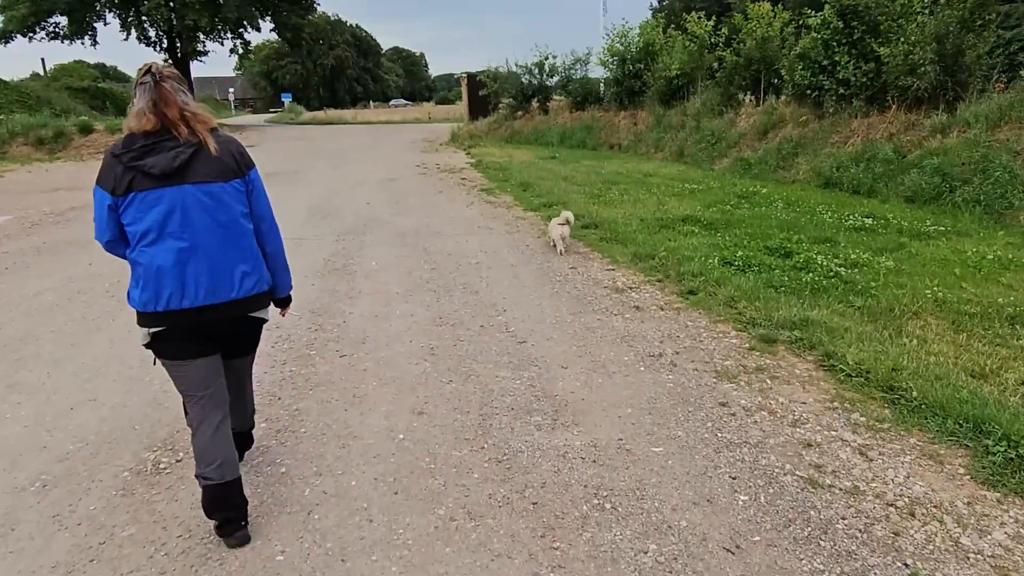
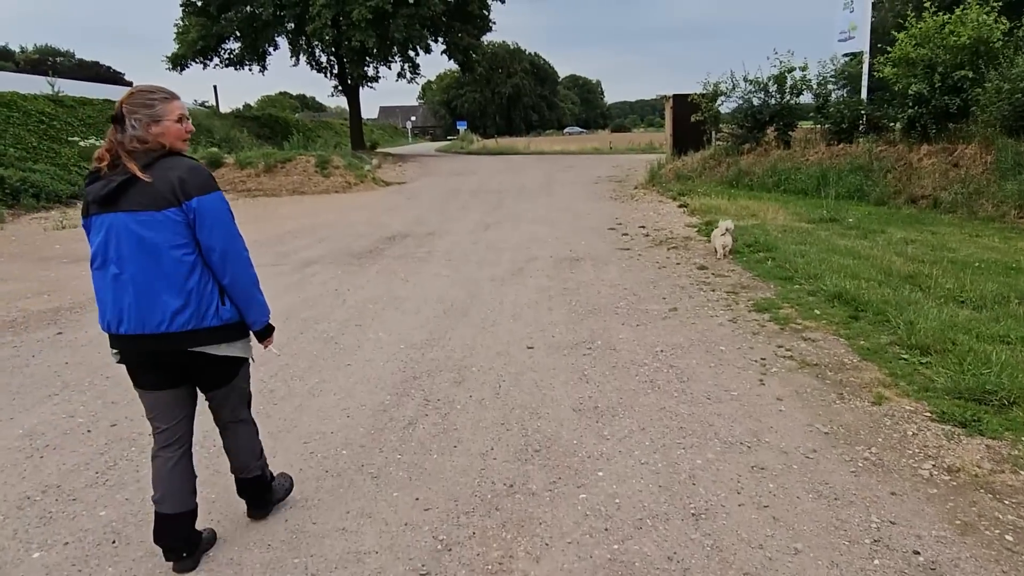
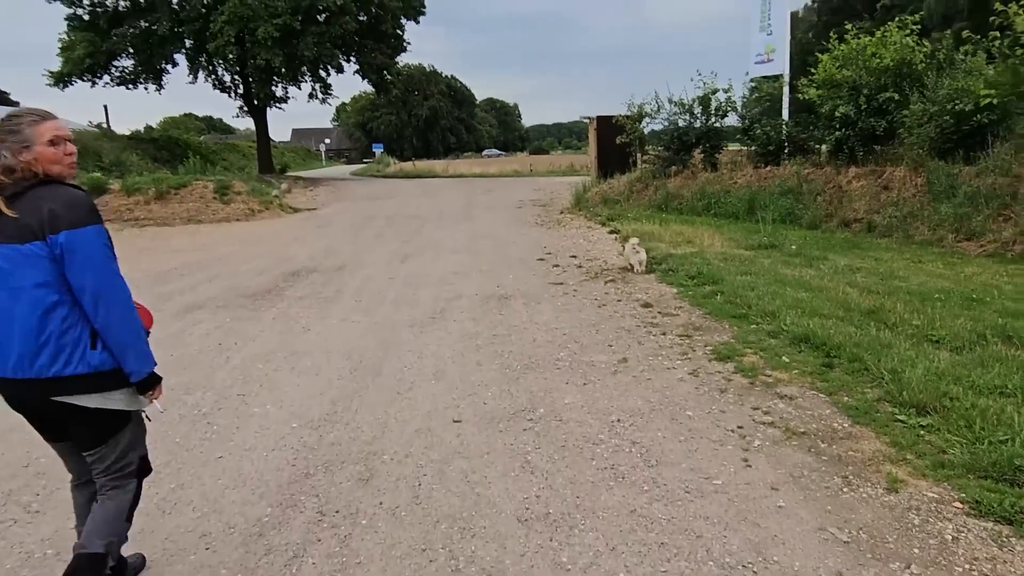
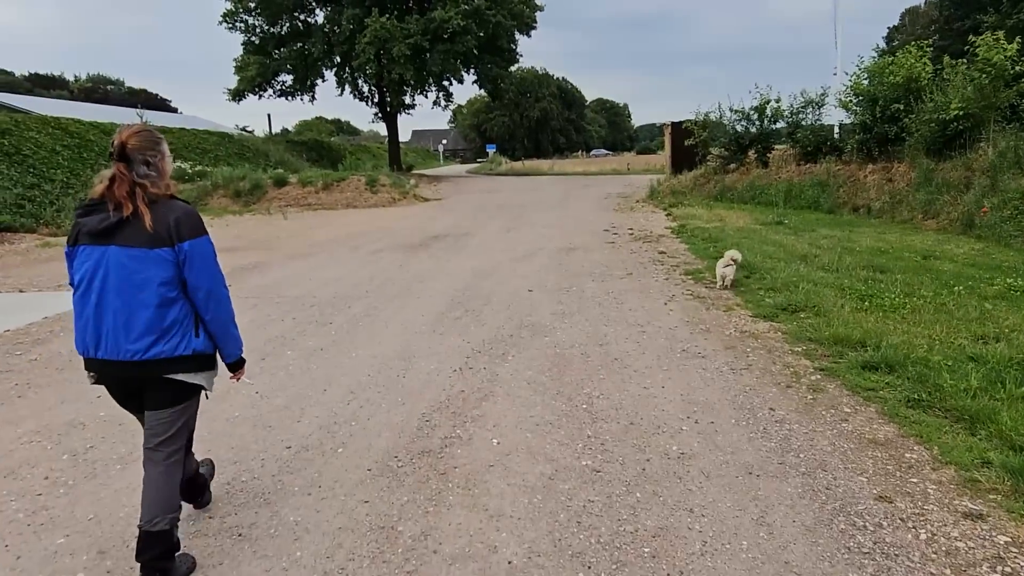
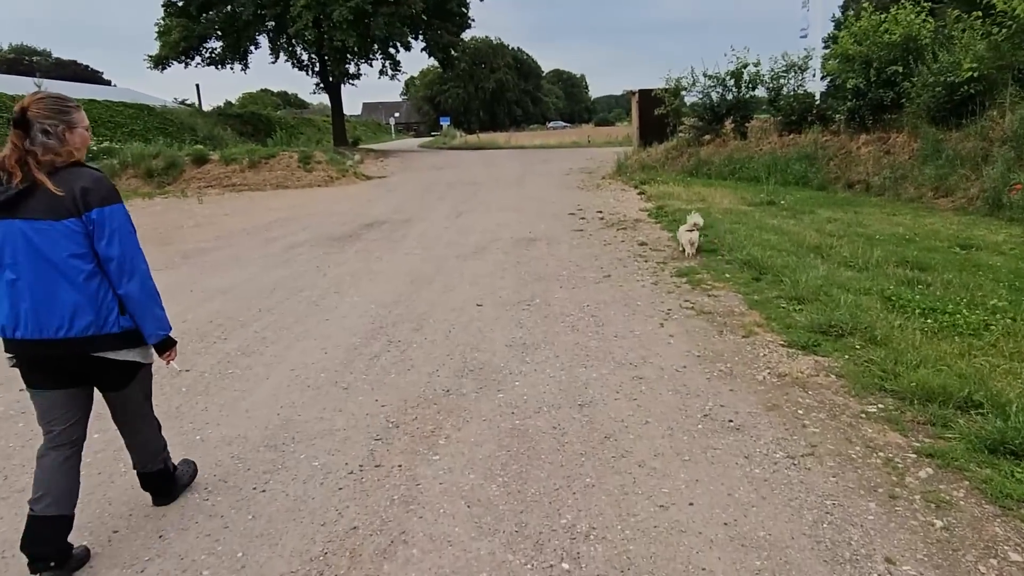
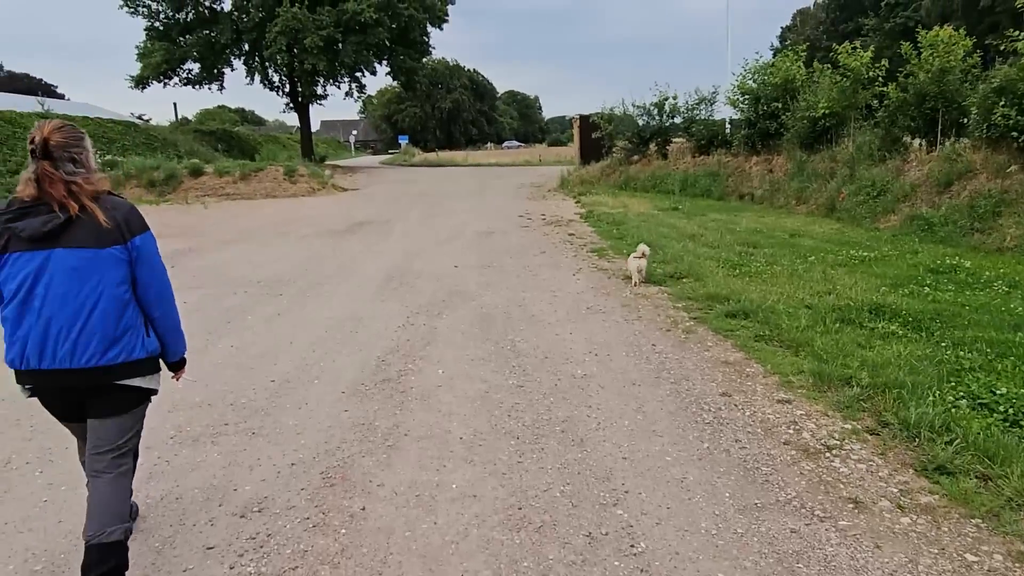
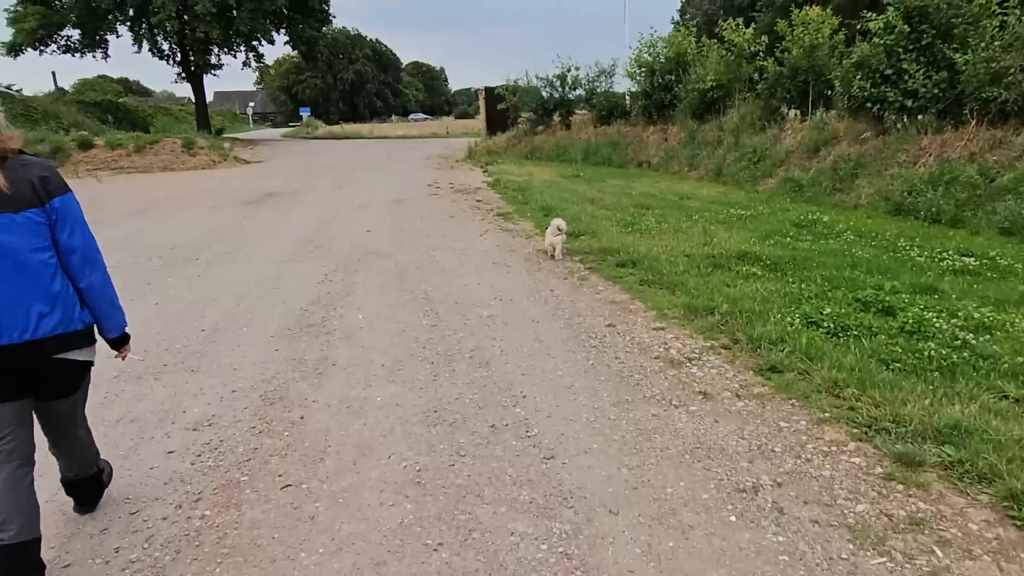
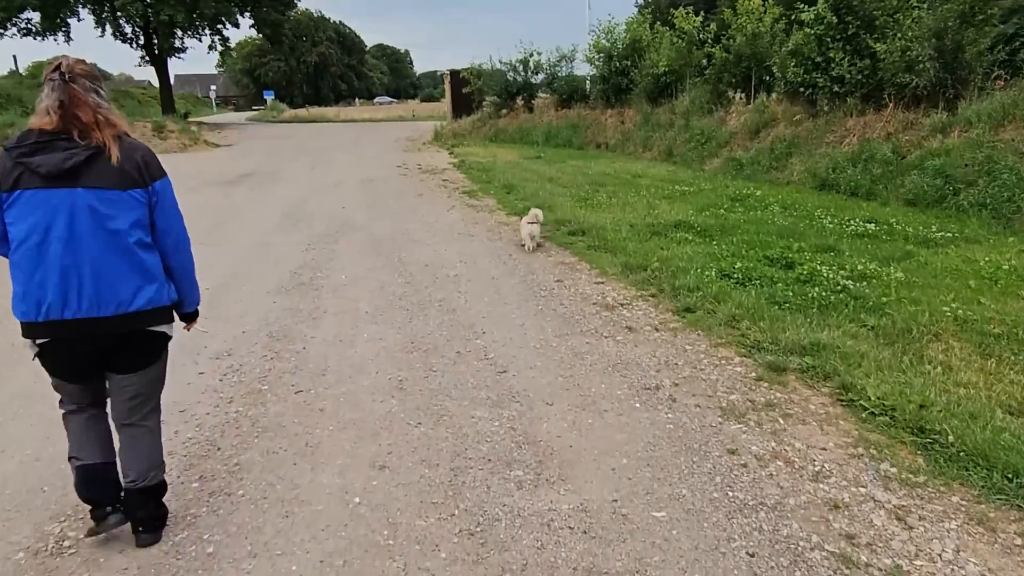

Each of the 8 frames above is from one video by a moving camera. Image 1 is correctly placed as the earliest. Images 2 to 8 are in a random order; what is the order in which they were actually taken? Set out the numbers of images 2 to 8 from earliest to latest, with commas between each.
8, 7, 6, 4, 5, 2, 3
